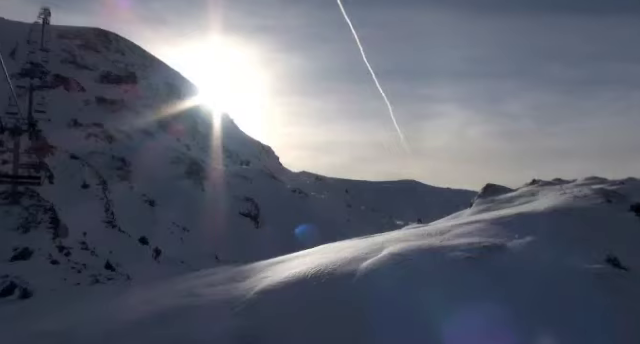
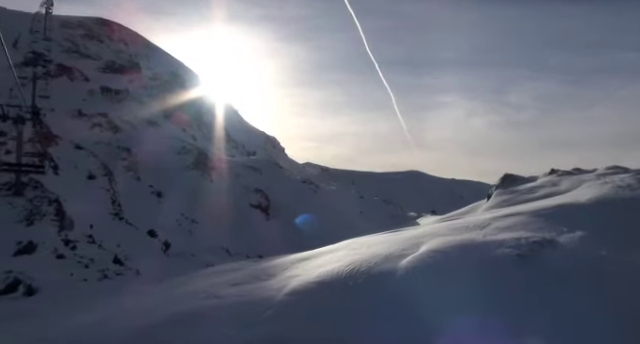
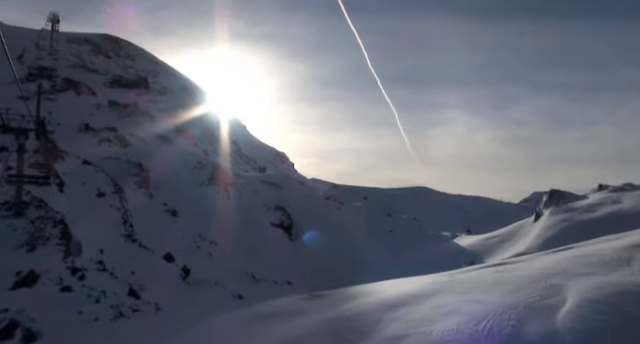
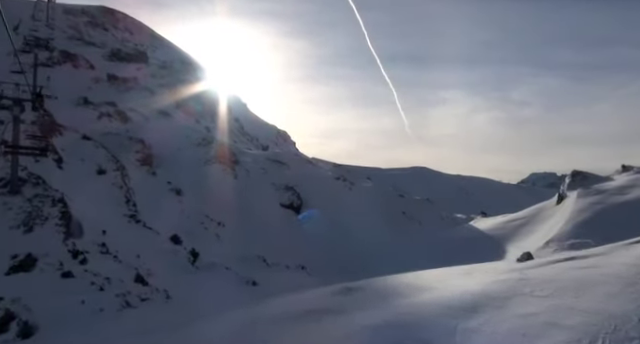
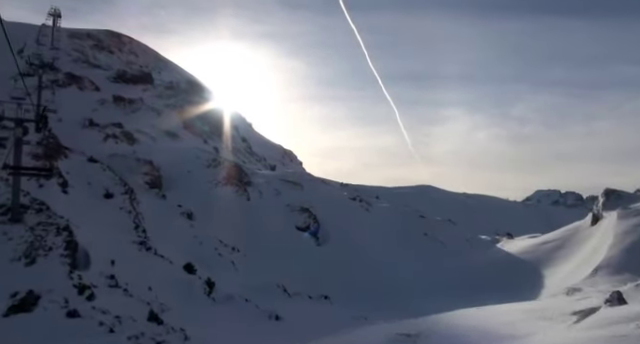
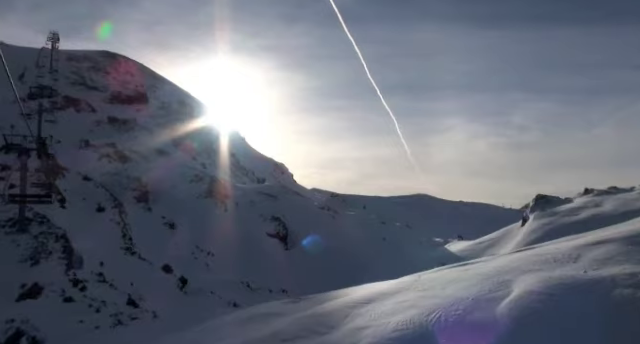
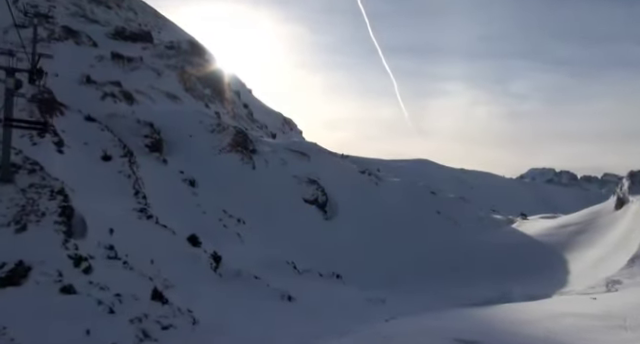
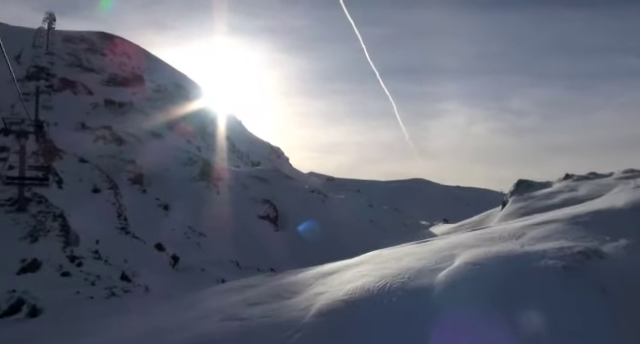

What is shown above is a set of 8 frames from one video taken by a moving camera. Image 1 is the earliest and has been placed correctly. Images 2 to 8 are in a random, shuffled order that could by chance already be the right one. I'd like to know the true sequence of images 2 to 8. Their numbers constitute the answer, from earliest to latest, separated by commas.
2, 8, 6, 3, 4, 5, 7
